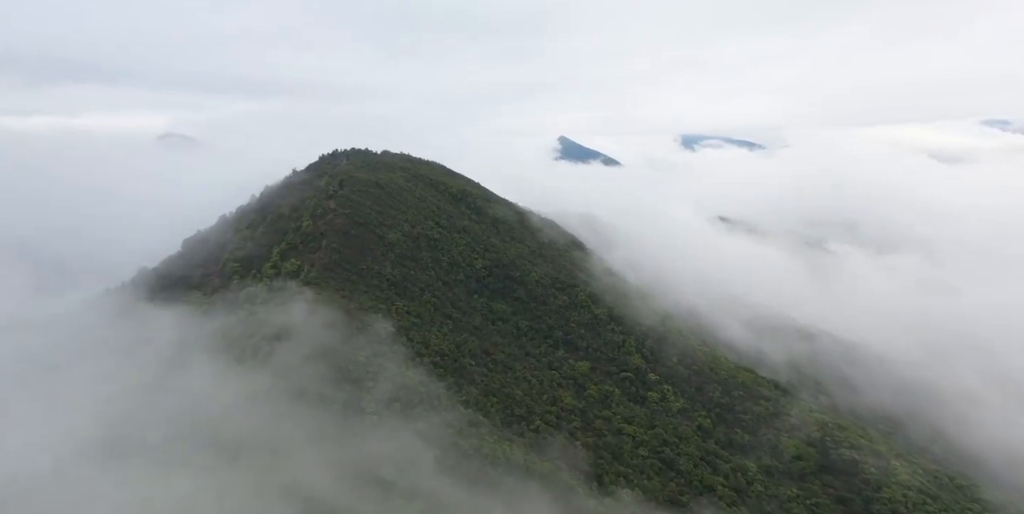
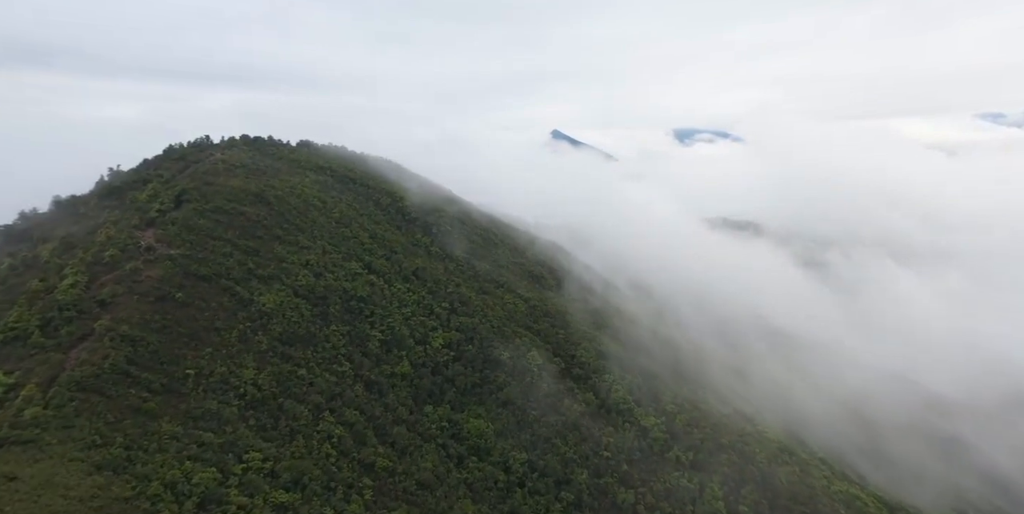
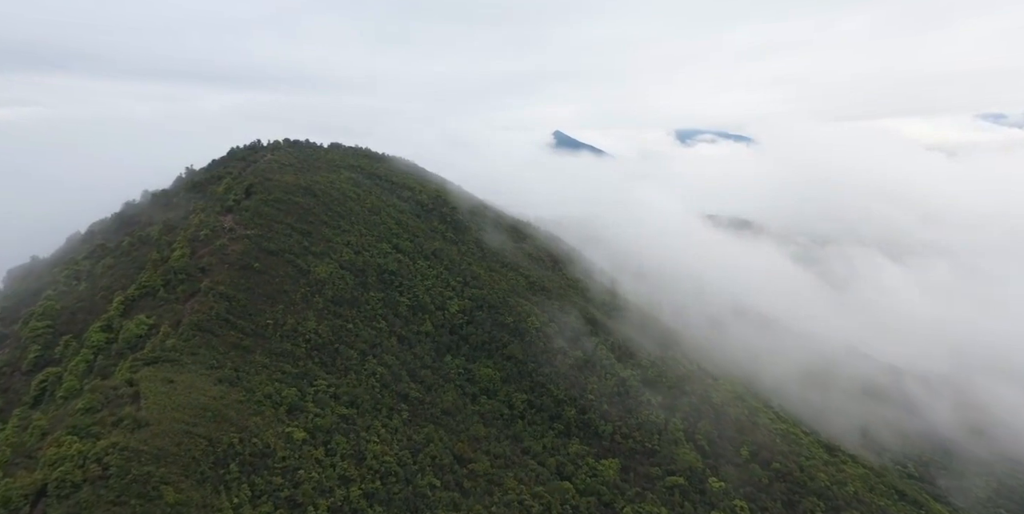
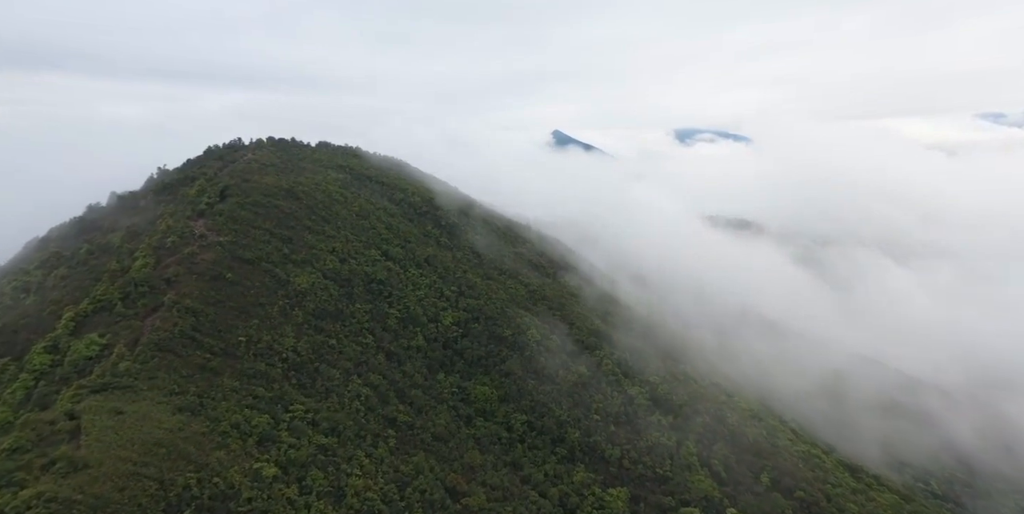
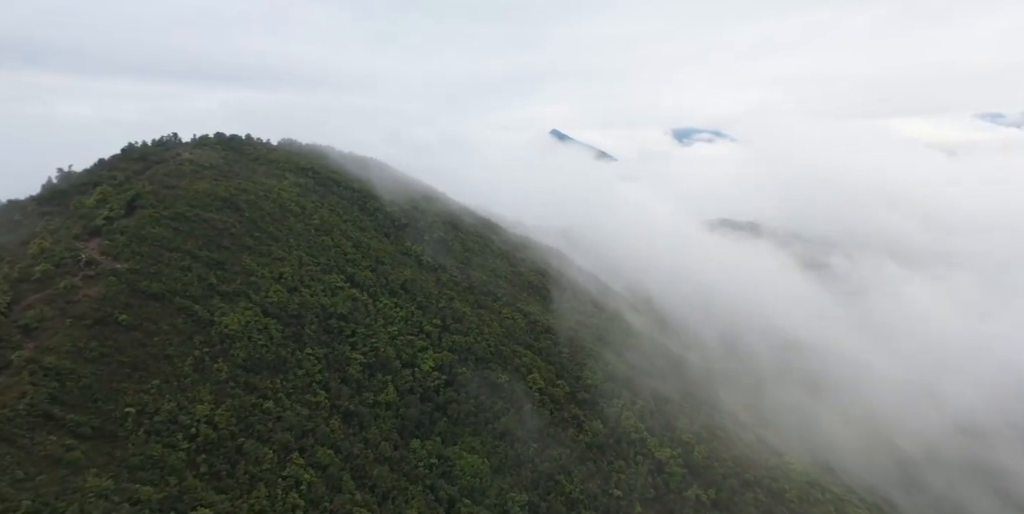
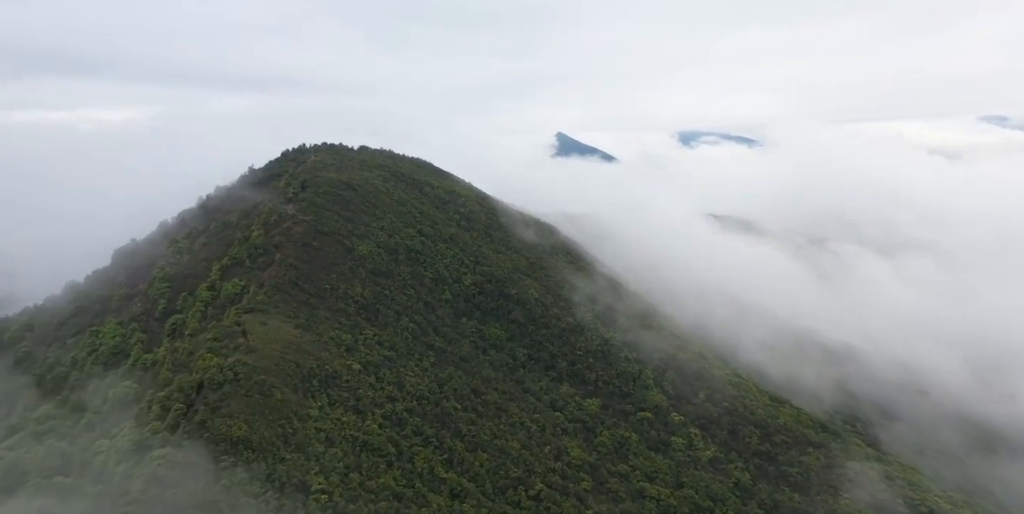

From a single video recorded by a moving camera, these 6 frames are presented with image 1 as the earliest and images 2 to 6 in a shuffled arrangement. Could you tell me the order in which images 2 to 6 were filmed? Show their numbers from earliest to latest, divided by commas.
6, 3, 4, 2, 5
